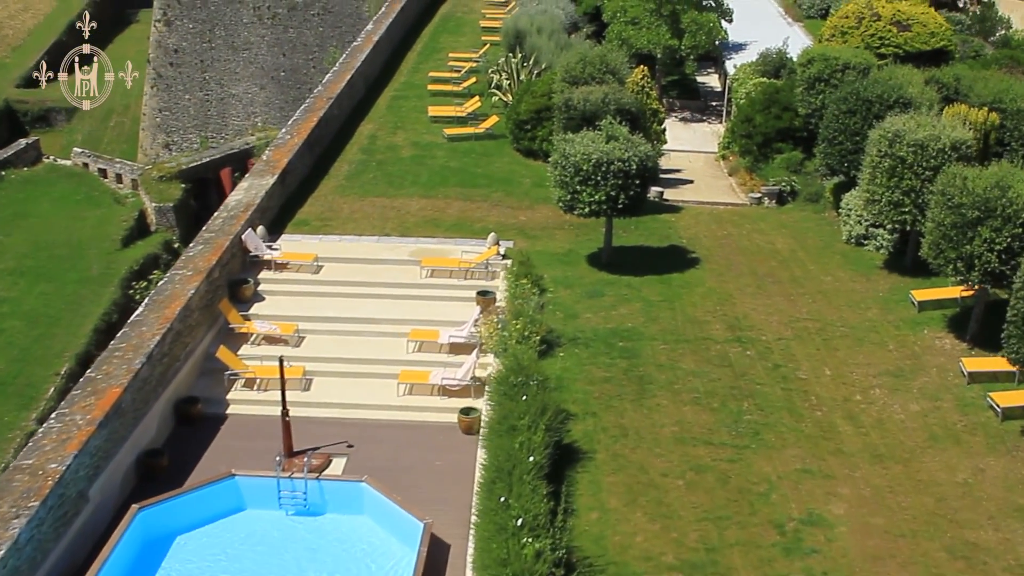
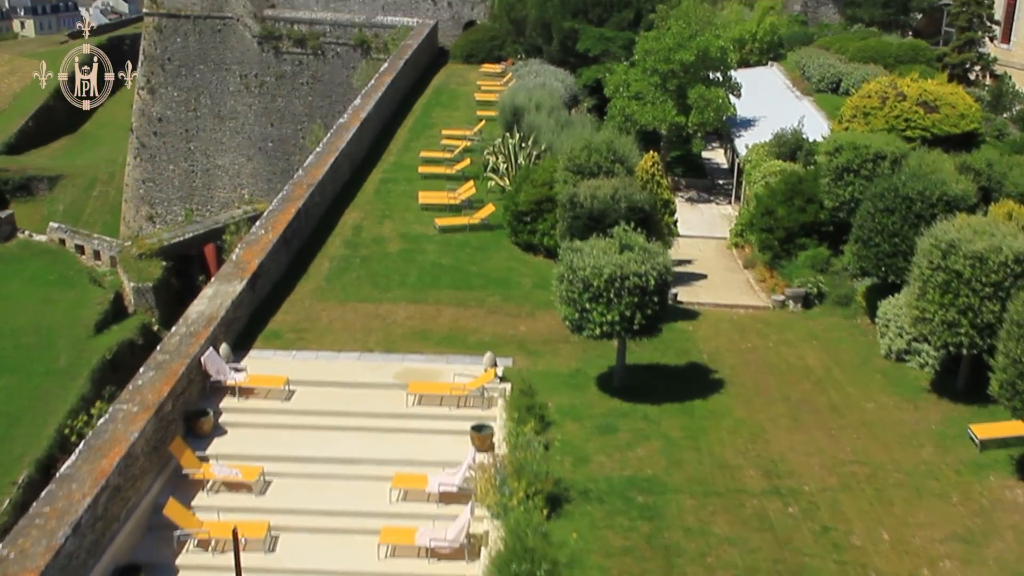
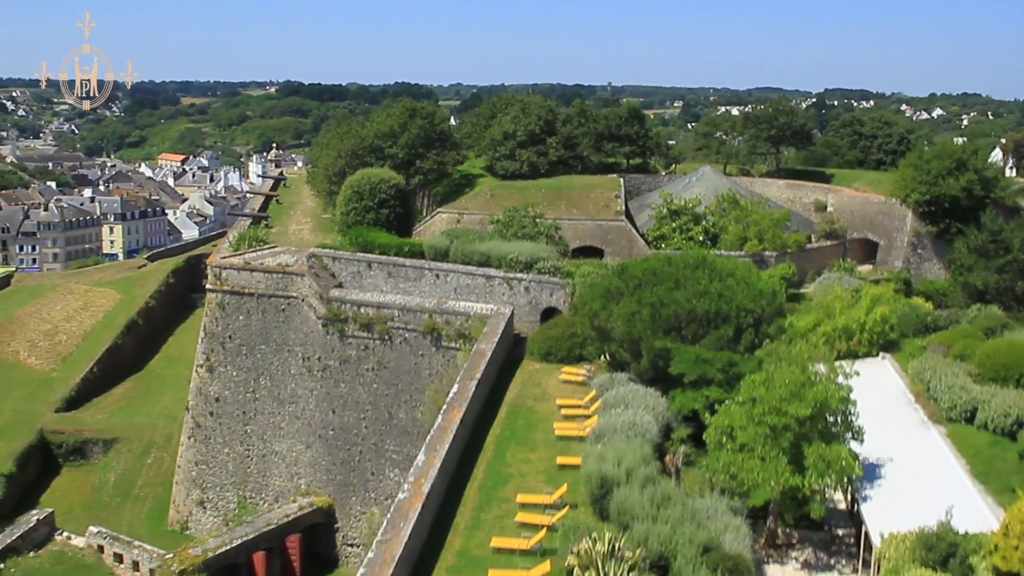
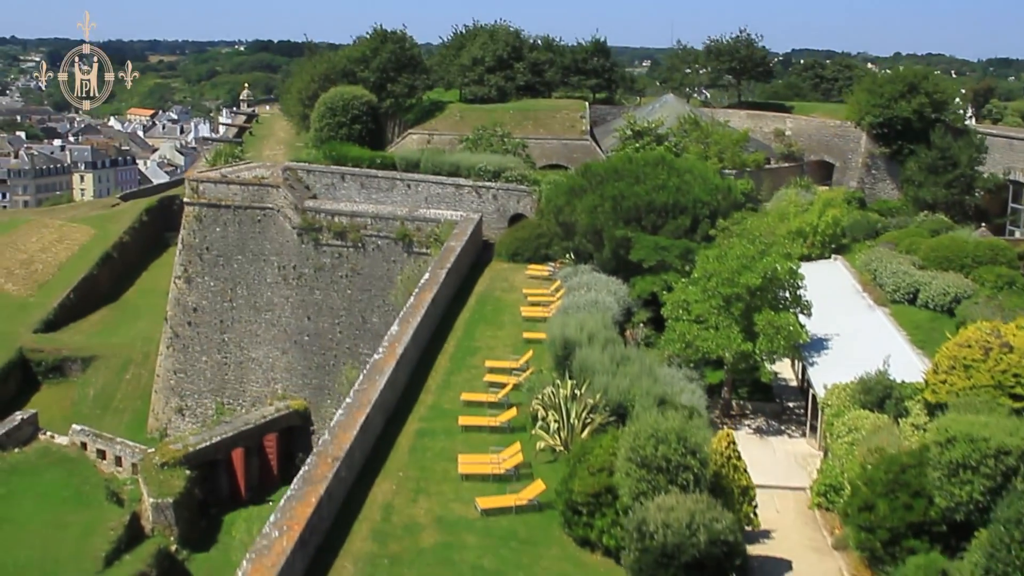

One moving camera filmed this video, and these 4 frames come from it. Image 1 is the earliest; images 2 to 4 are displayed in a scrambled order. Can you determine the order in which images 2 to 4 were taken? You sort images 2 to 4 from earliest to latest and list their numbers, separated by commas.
2, 4, 3
